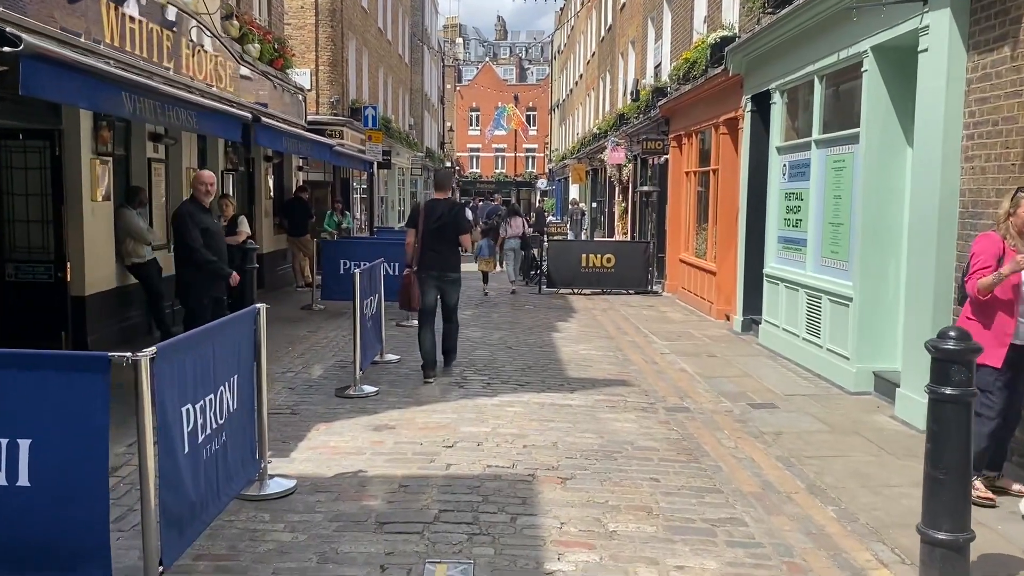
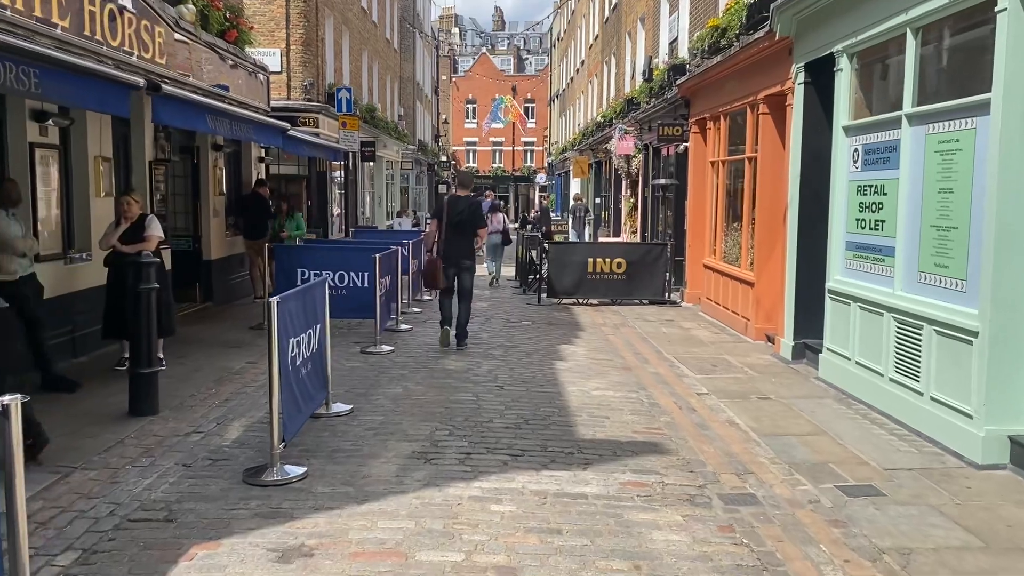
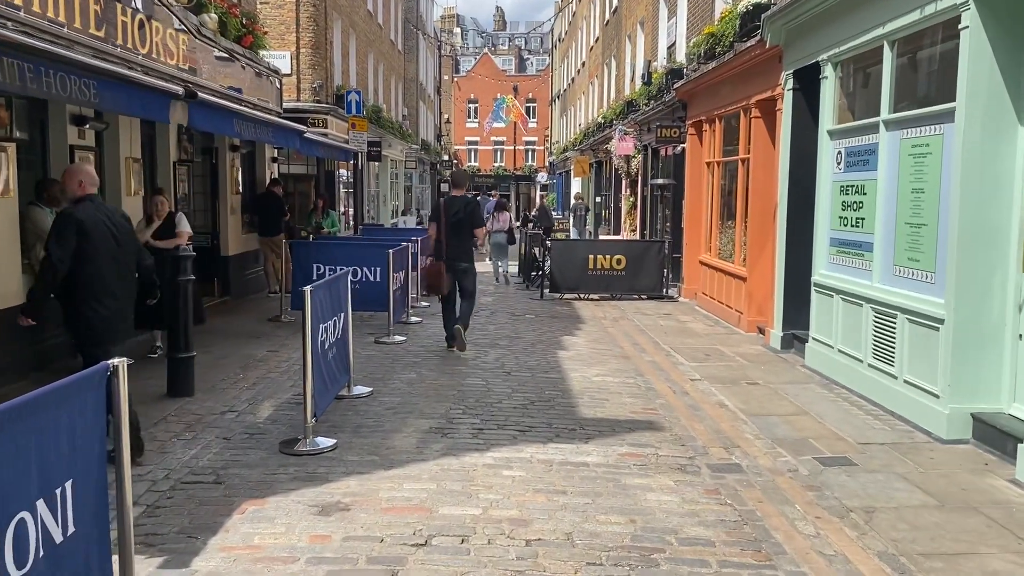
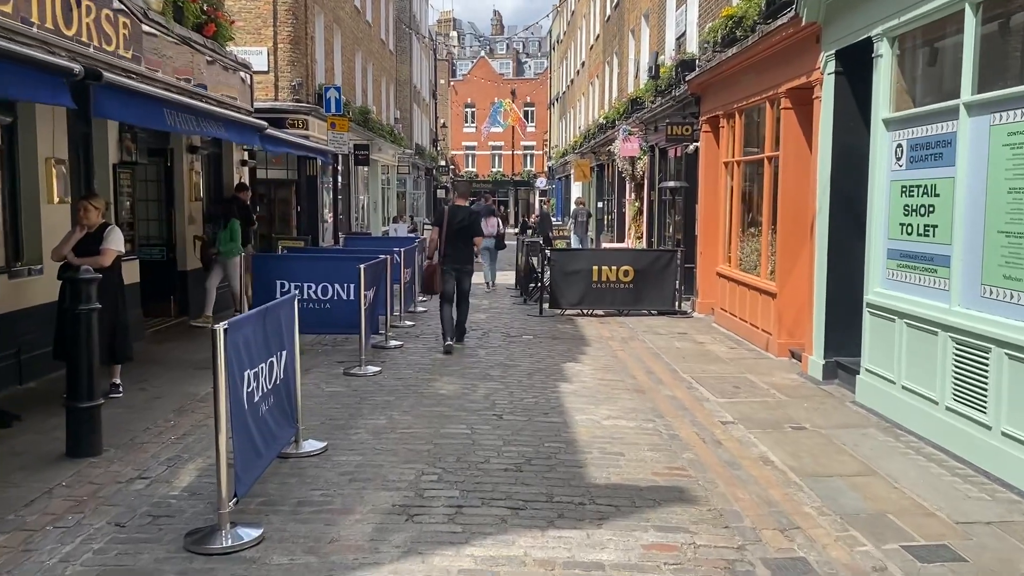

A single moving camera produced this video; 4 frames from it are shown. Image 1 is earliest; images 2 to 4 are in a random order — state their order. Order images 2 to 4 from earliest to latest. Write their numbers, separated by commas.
3, 2, 4
